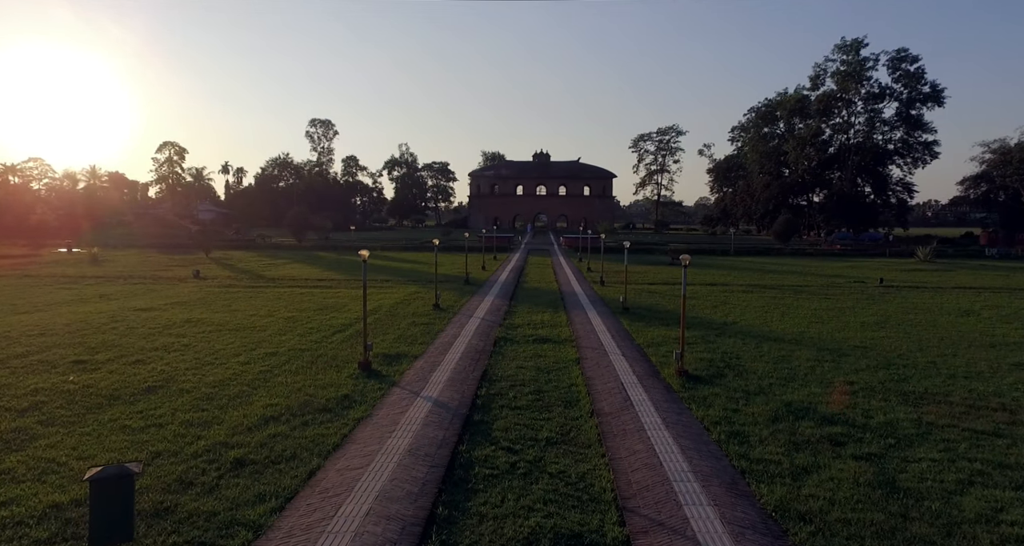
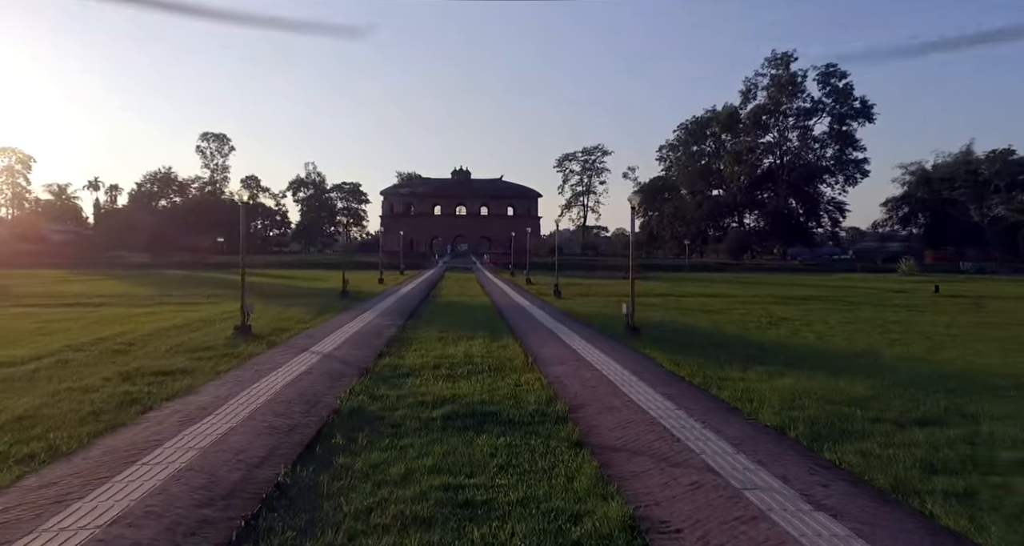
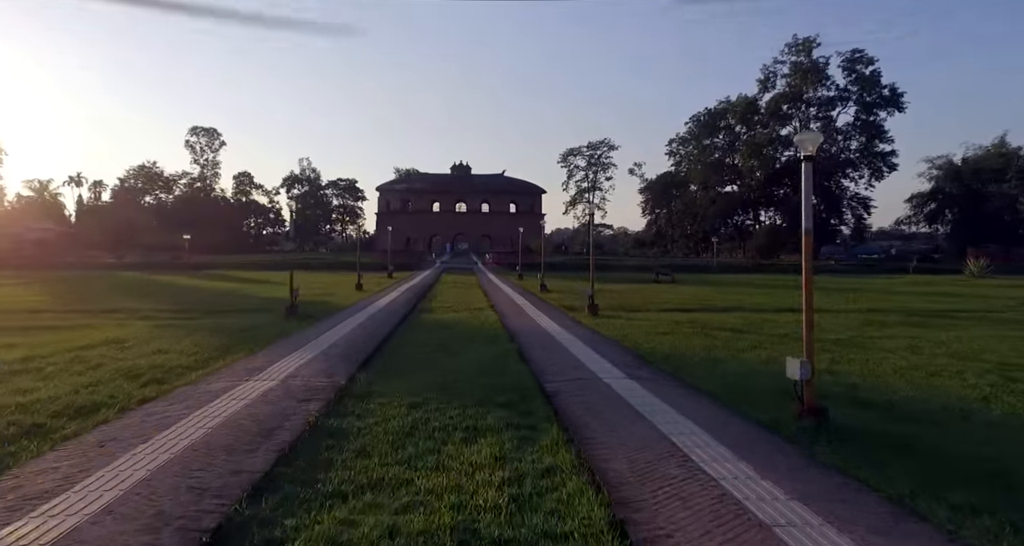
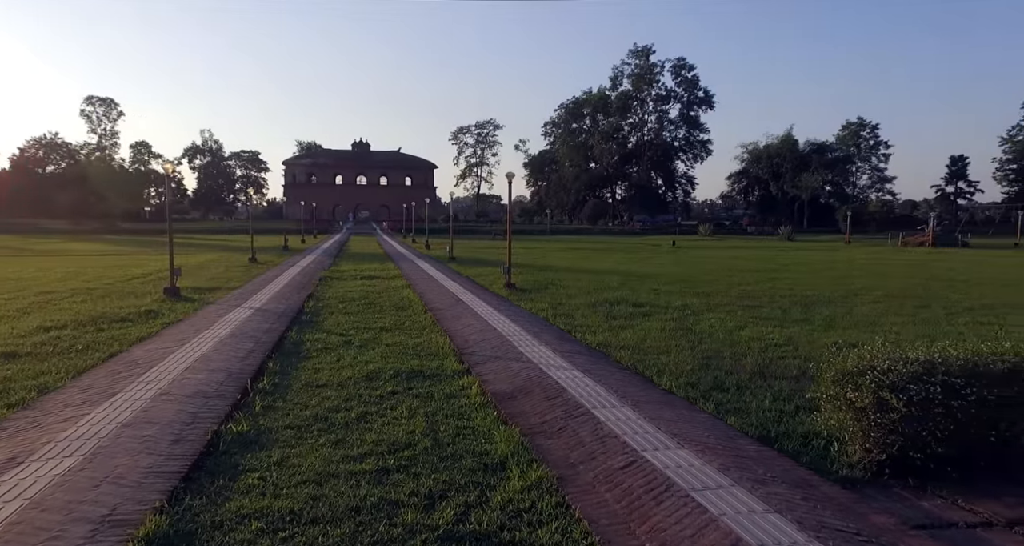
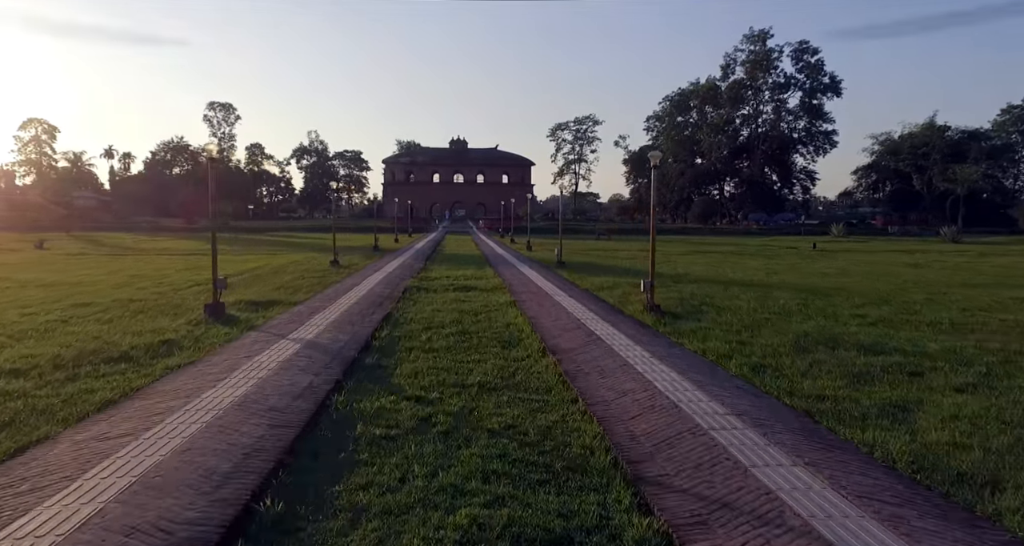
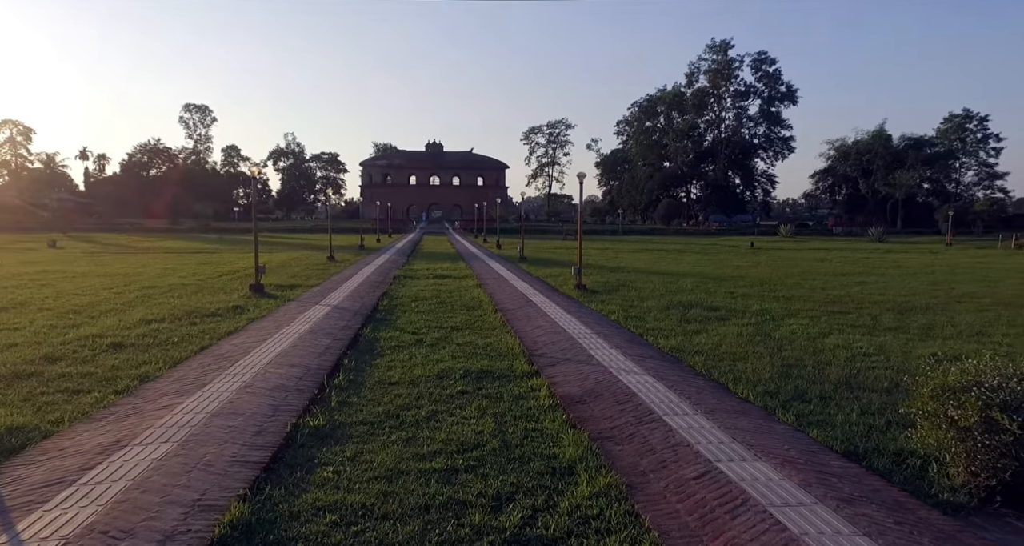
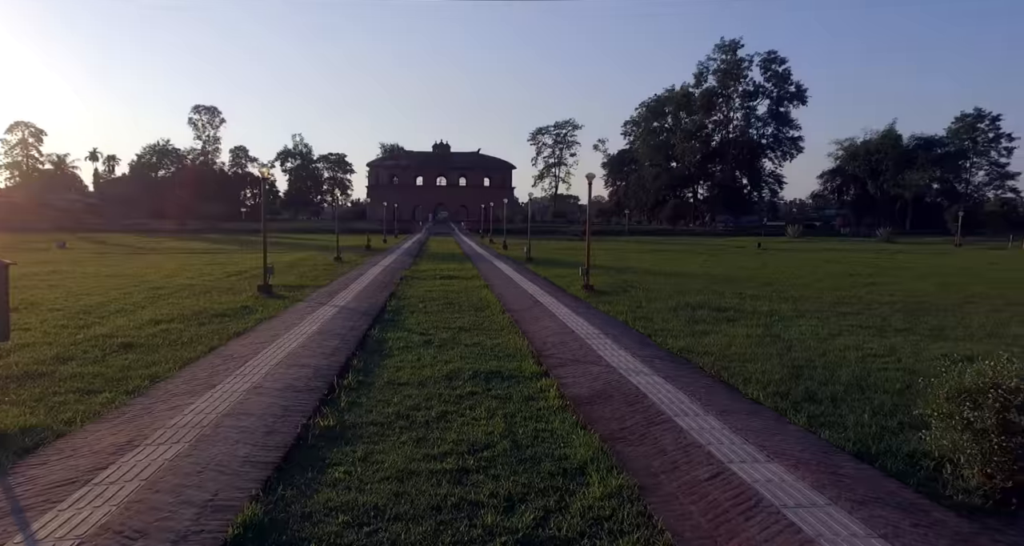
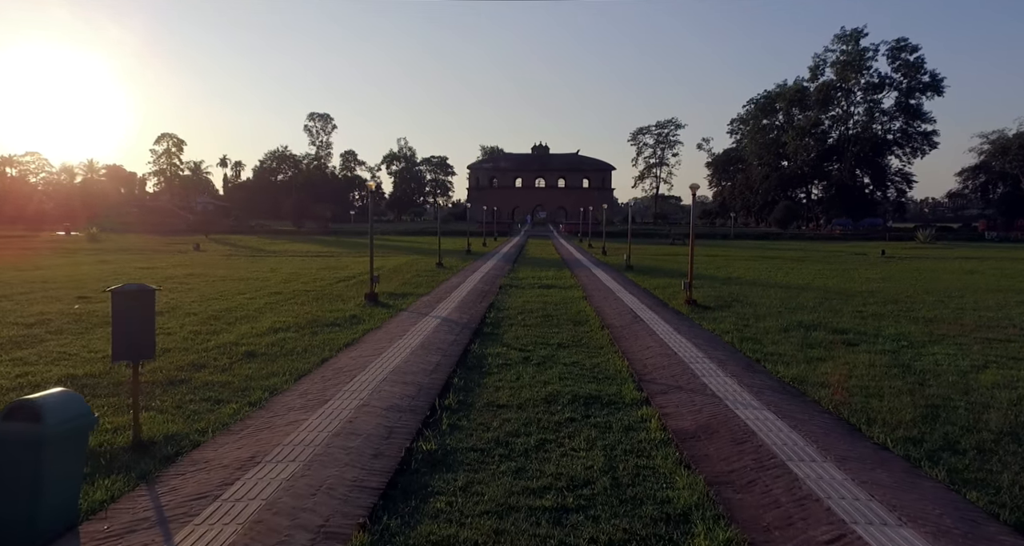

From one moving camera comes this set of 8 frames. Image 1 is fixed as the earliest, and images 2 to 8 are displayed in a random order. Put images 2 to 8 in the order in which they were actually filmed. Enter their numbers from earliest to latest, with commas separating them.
8, 7, 4, 6, 5, 2, 3
